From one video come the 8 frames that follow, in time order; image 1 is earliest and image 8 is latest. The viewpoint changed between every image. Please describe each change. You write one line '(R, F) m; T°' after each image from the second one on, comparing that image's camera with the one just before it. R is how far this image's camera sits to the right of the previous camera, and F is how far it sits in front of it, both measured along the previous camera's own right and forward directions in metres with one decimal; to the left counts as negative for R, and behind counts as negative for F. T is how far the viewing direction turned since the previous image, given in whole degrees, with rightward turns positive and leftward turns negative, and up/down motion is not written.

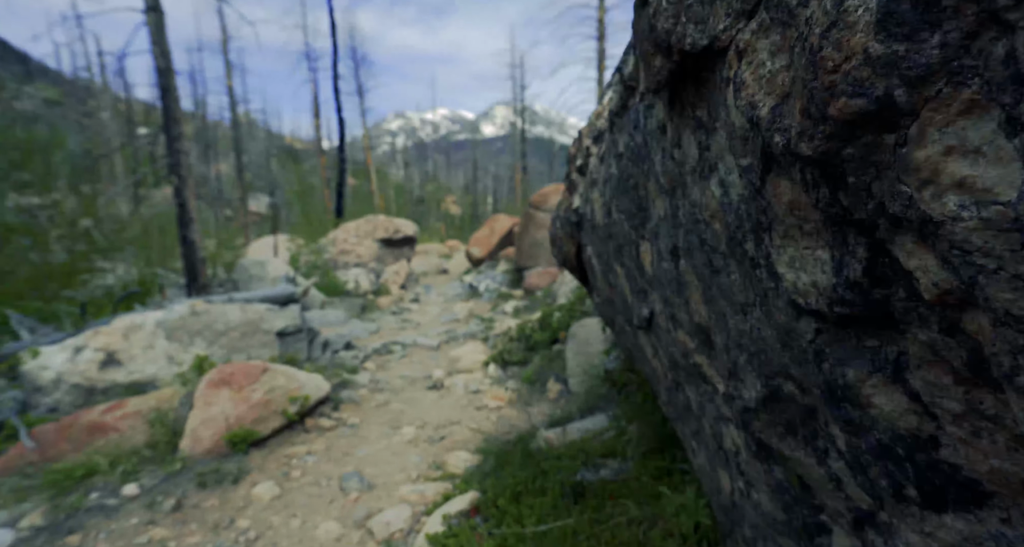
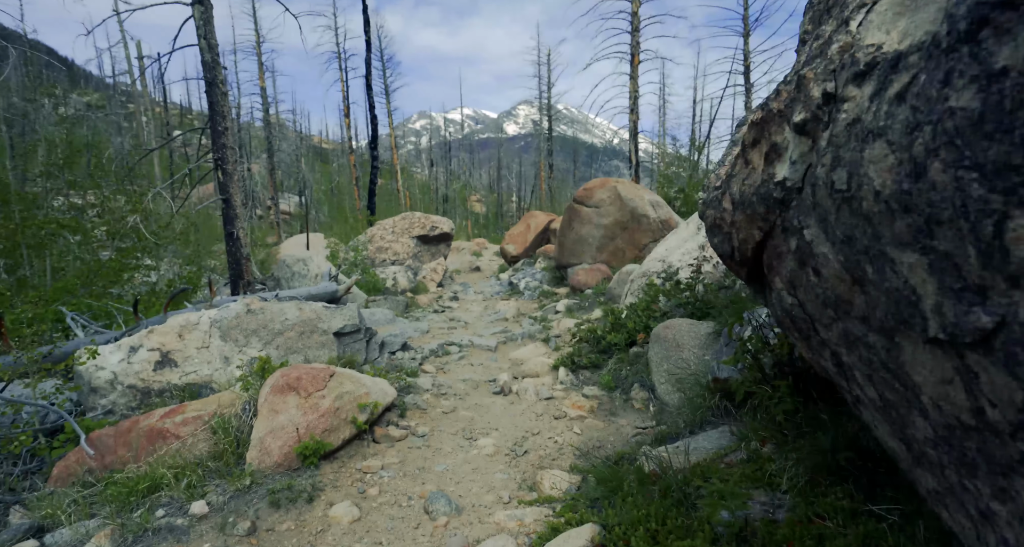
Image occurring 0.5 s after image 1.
(-0.4, +0.4) m; -3°
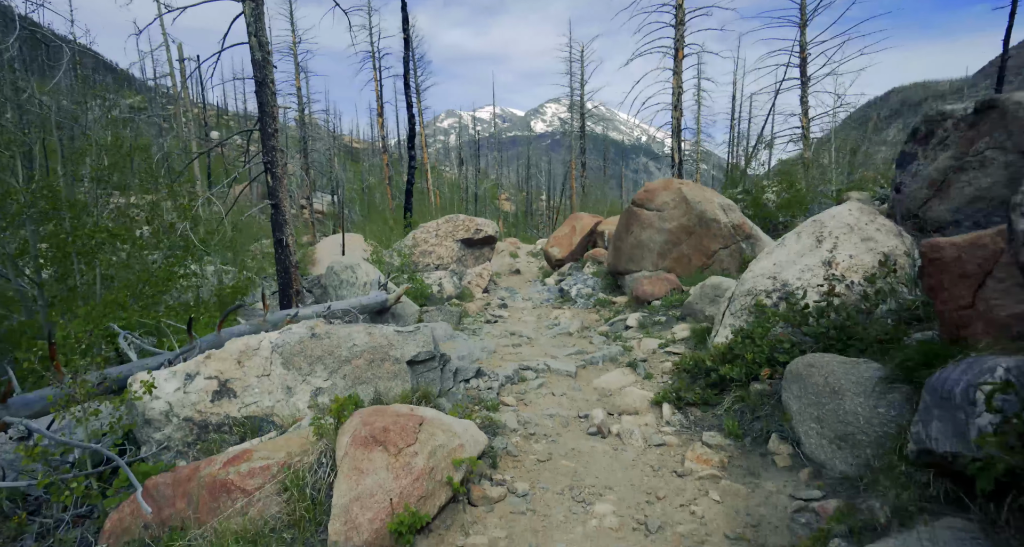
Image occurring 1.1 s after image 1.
(-0.5, +0.6) m; -3°
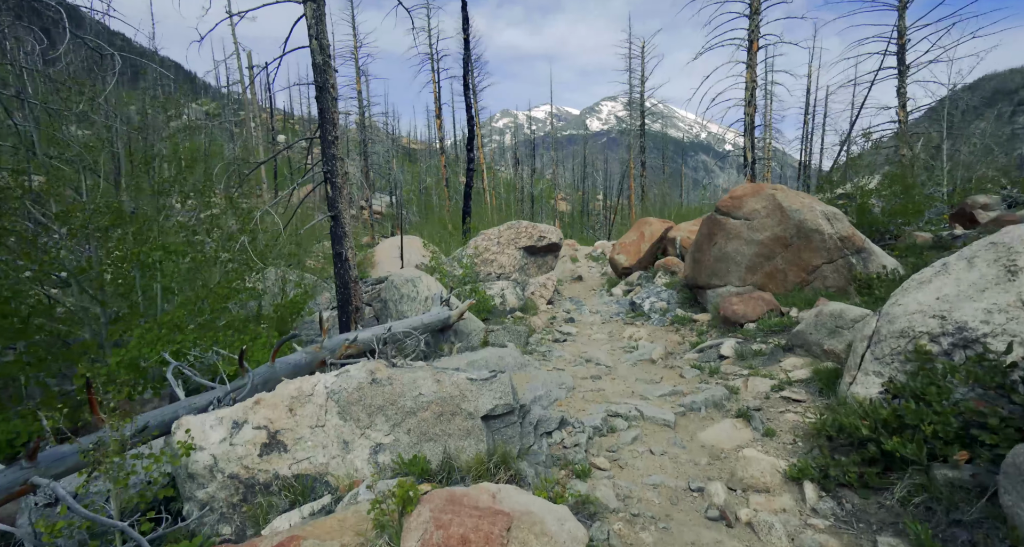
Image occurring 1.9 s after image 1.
(-0.3, +0.8) m; -6°
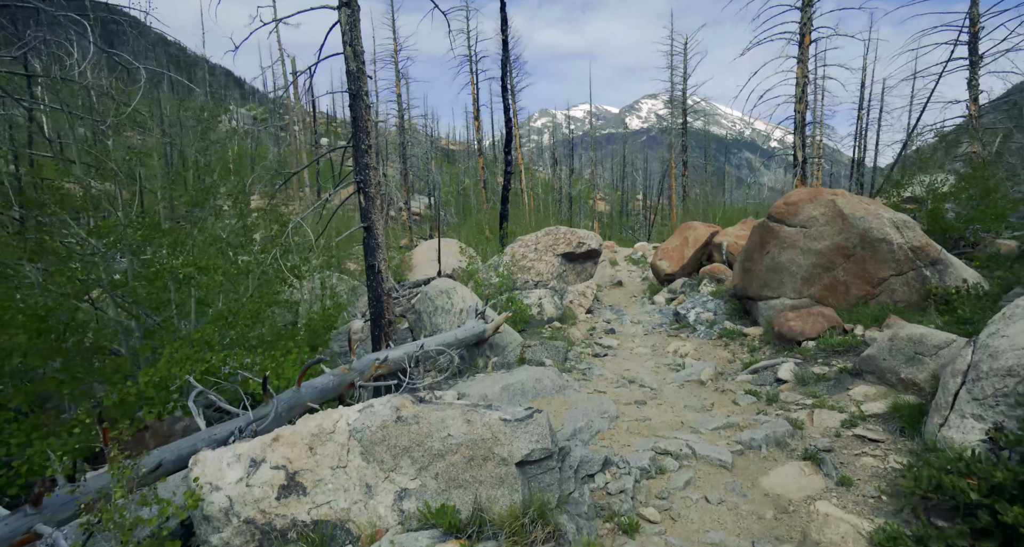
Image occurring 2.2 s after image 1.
(0.0, +0.4) m; -4°
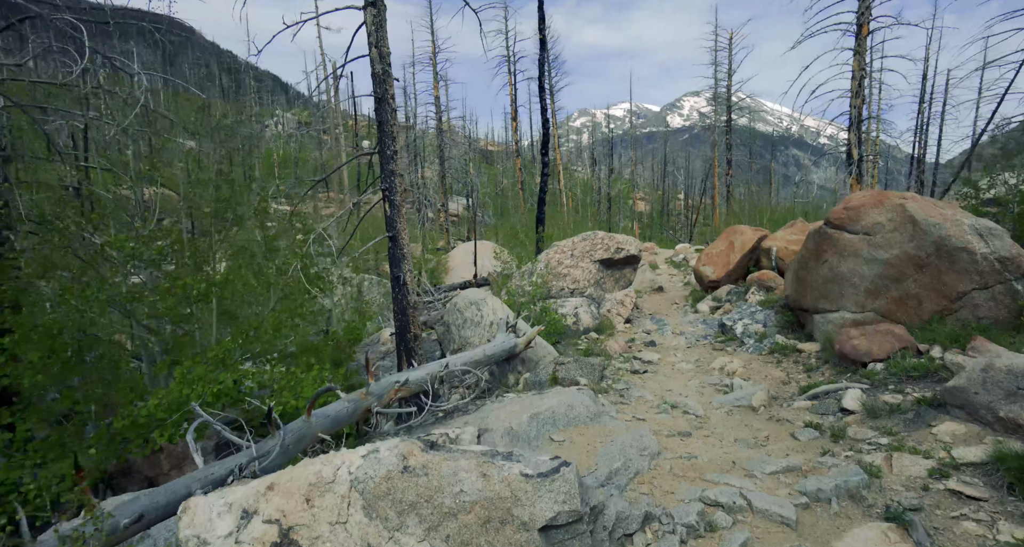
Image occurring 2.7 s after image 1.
(+0.1, +0.5) m; -4°
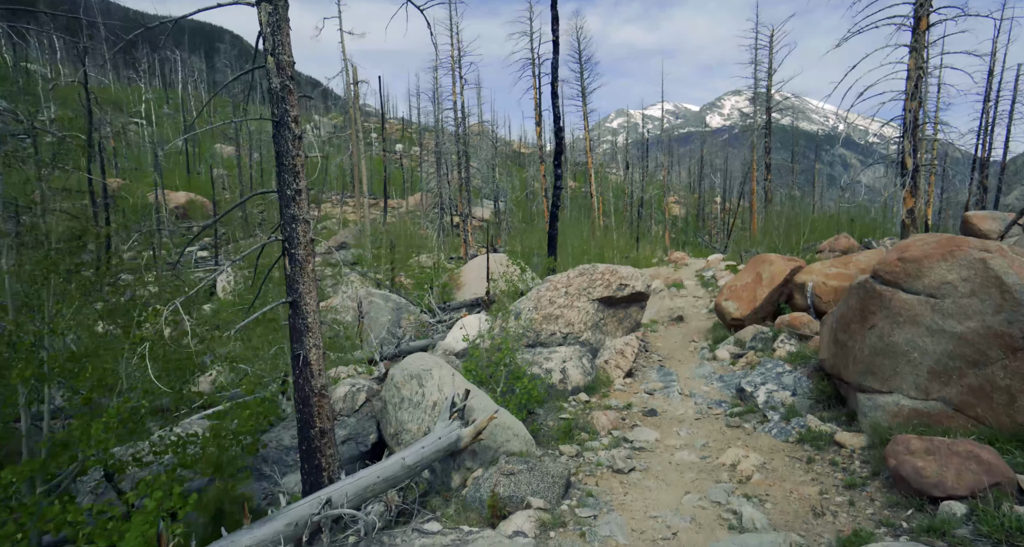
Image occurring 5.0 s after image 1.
(+1.0, +1.9) m; -4°
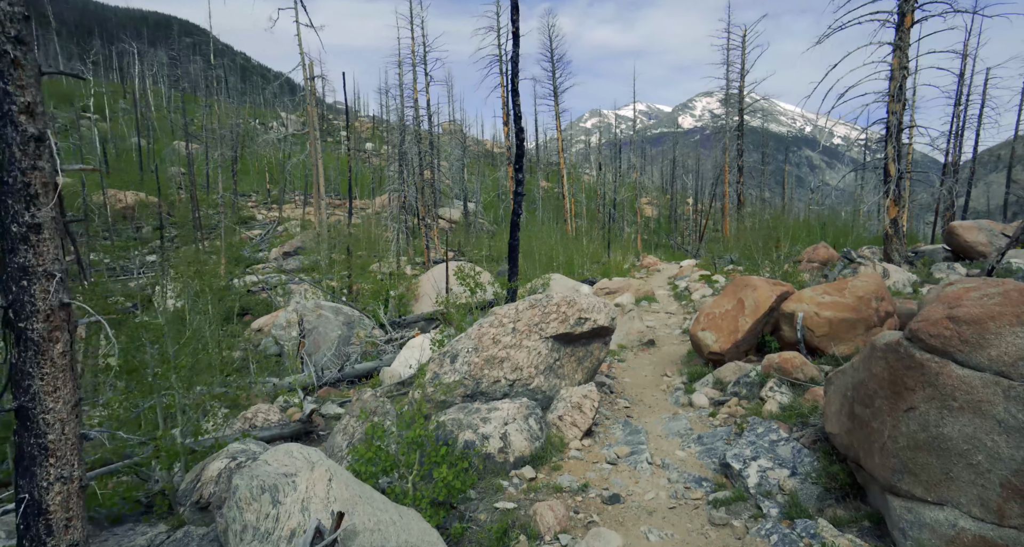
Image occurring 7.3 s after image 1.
(+0.7, +2.1) m; +3°
